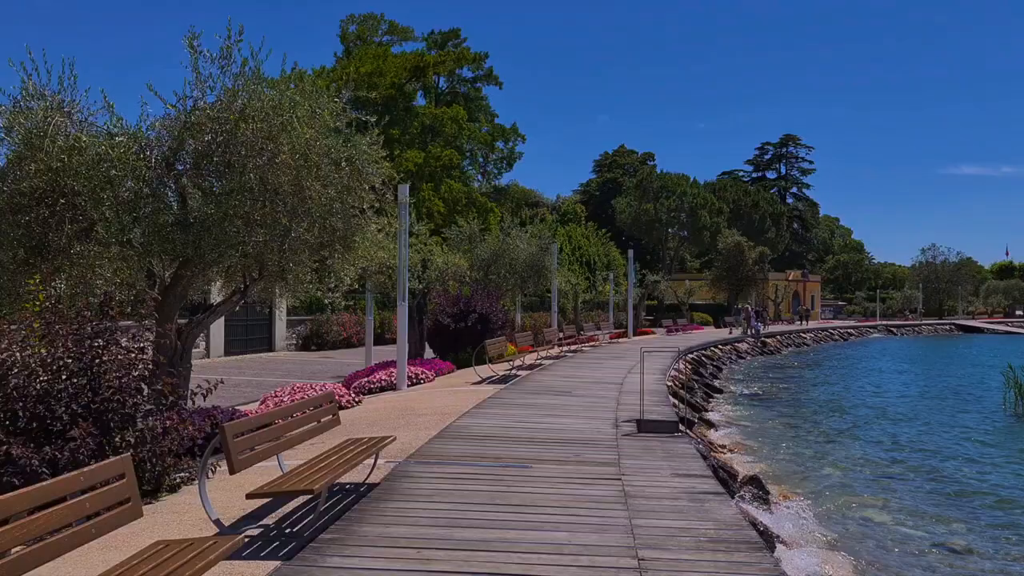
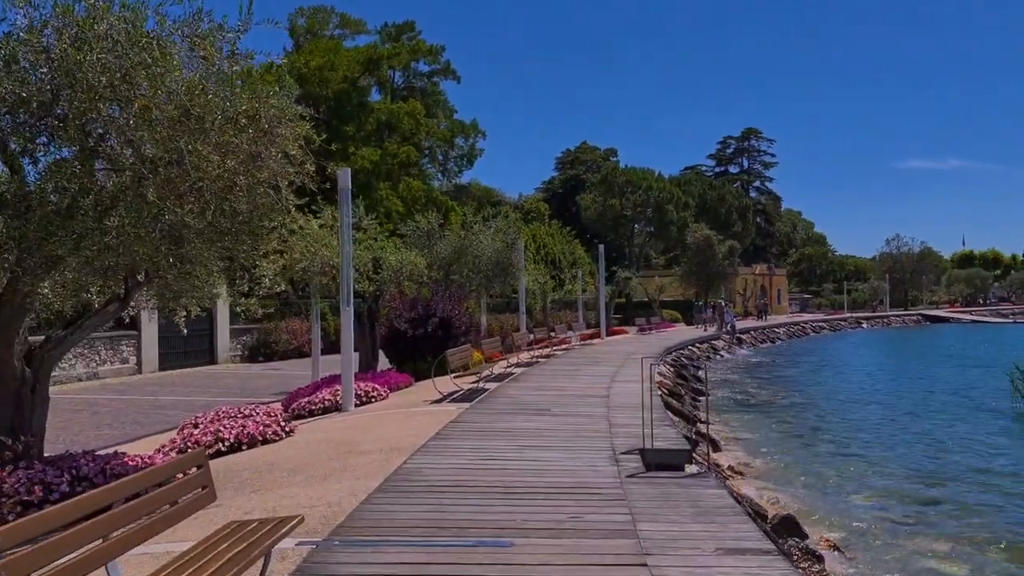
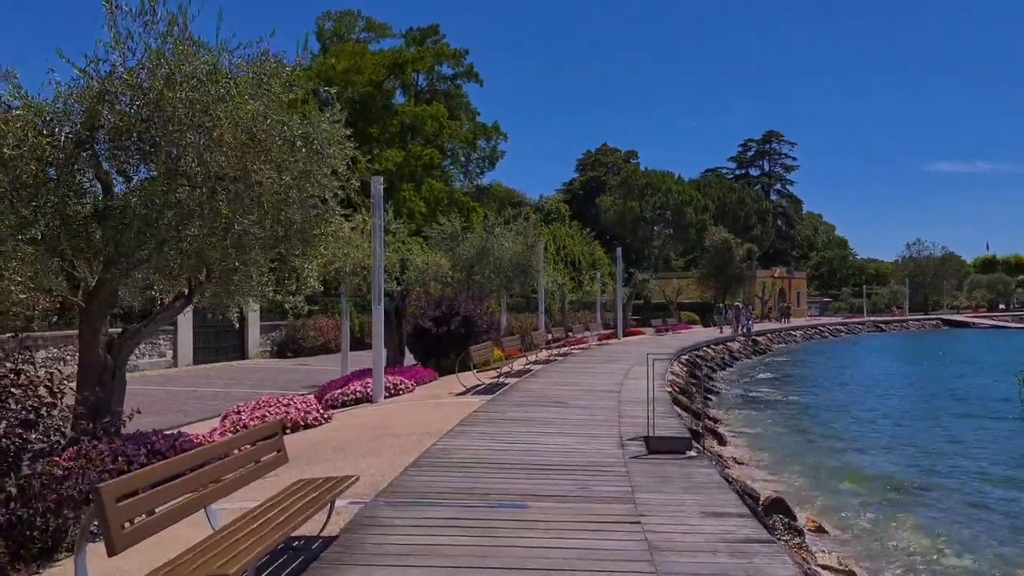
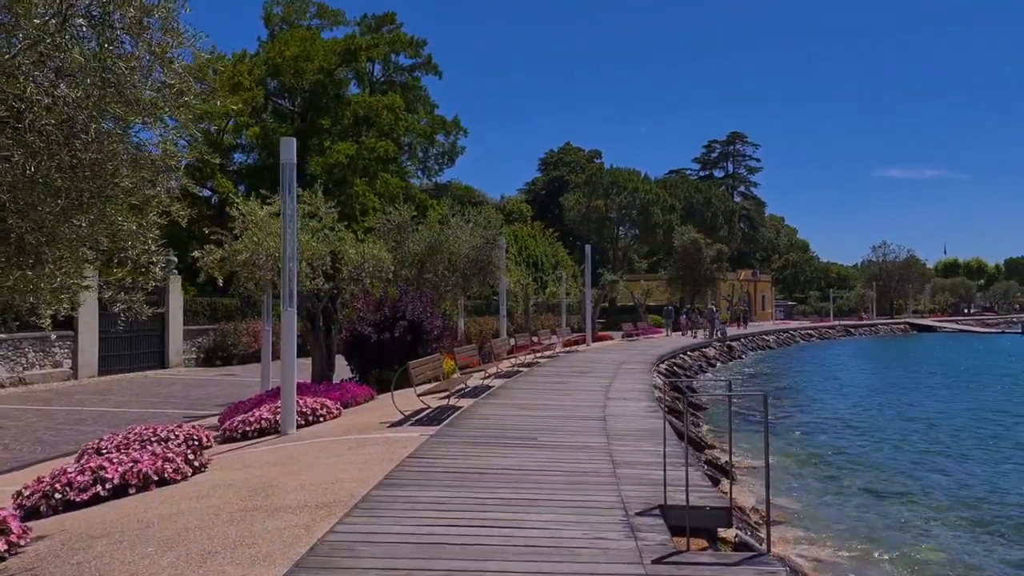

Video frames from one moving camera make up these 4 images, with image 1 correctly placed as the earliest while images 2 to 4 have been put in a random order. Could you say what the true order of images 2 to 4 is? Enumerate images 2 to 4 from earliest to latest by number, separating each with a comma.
3, 2, 4
